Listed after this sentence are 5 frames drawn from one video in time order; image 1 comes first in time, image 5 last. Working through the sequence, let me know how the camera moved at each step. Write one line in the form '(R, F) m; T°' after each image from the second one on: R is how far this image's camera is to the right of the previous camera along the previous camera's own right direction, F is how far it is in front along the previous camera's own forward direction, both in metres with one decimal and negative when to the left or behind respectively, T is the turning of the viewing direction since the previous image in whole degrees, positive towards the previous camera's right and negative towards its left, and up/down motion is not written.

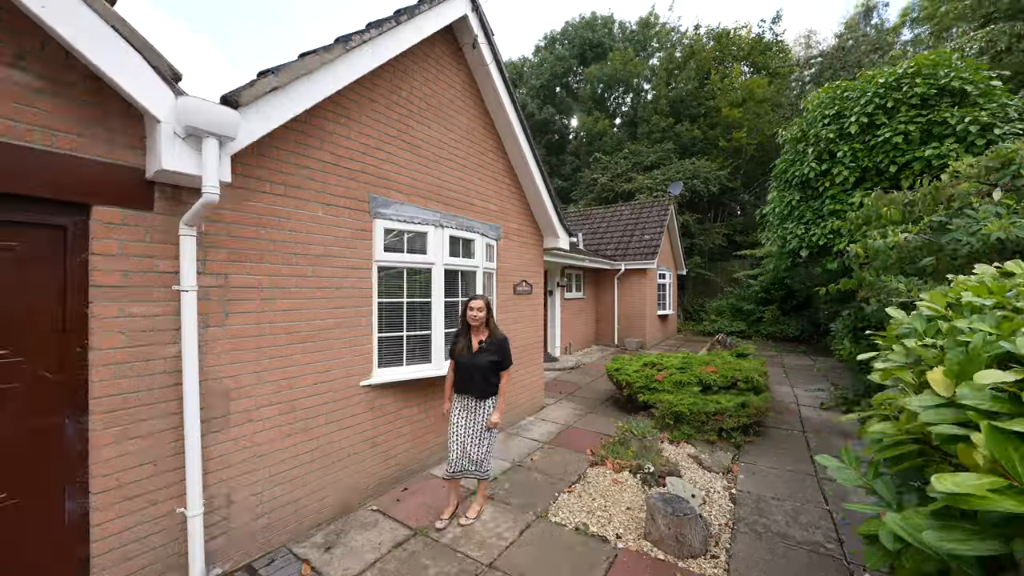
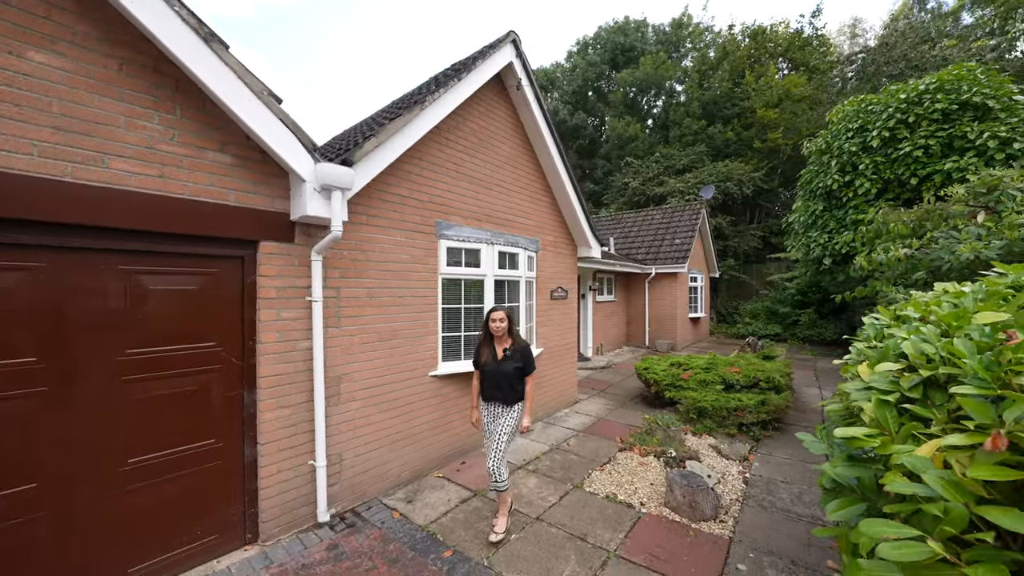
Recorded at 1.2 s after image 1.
(-0.1, -0.7) m; -5°
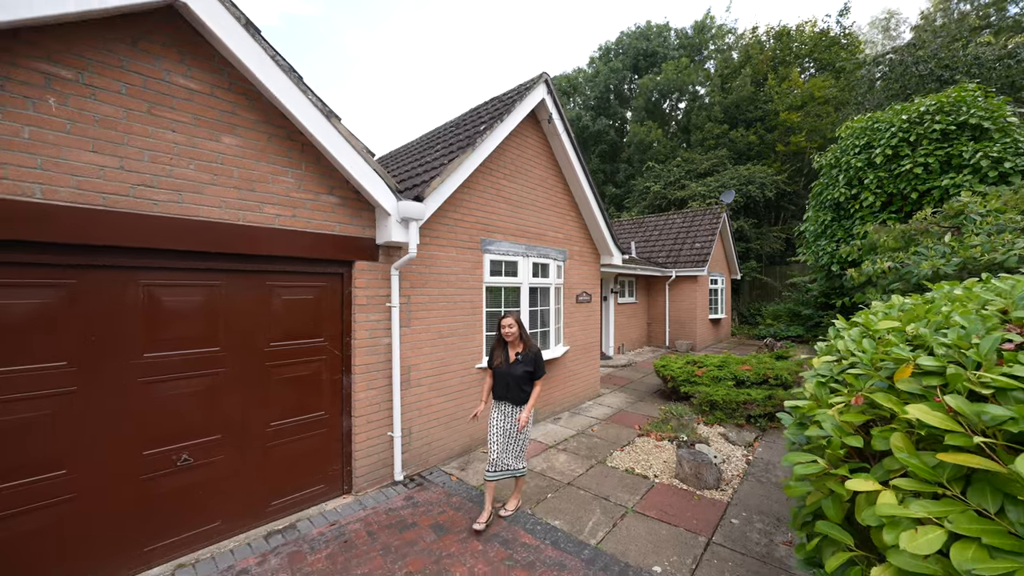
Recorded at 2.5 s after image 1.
(-0.2, -0.8) m; -3°
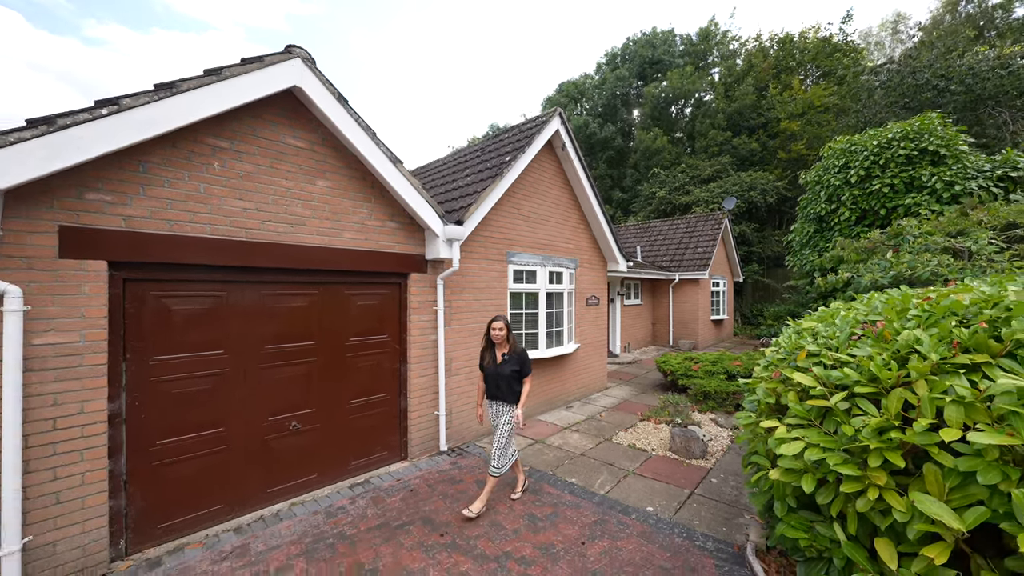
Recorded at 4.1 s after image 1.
(-0.2, -0.9) m; -1°
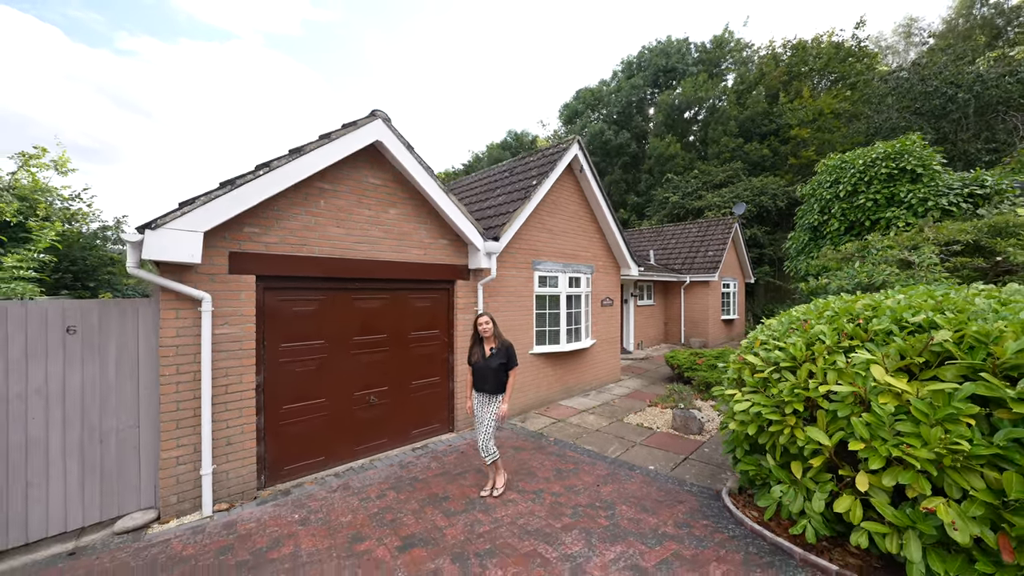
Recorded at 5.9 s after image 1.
(-0.2, -1.0) m; -2°
